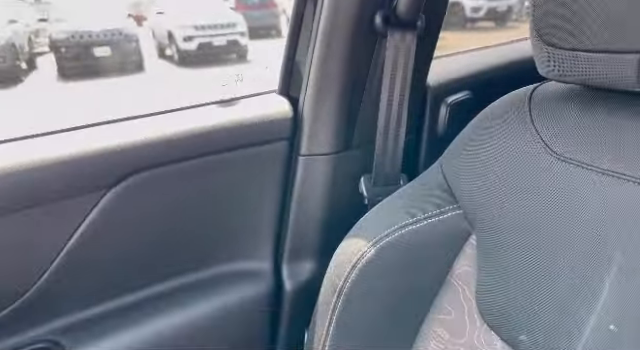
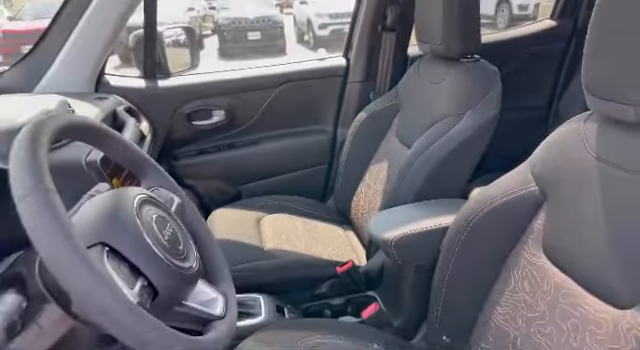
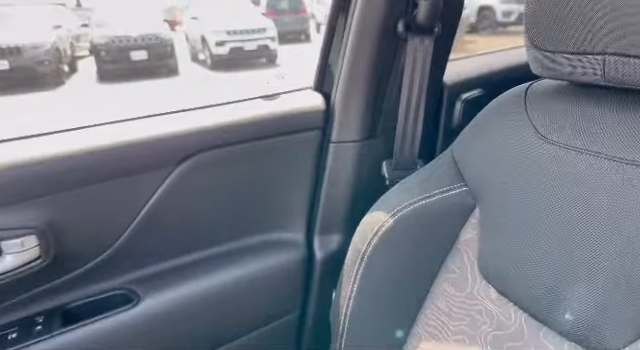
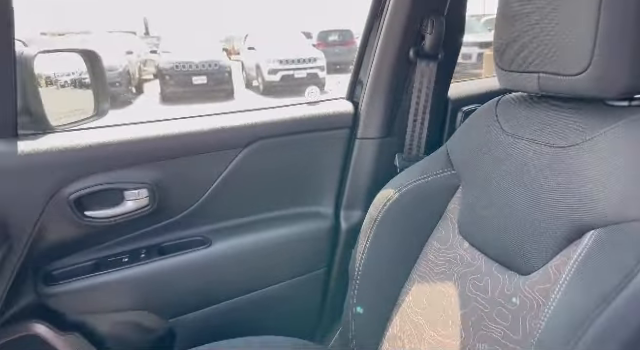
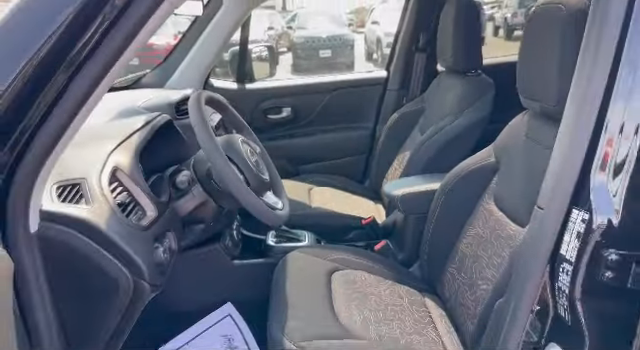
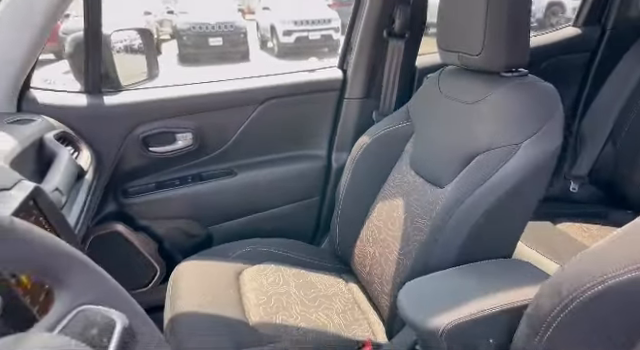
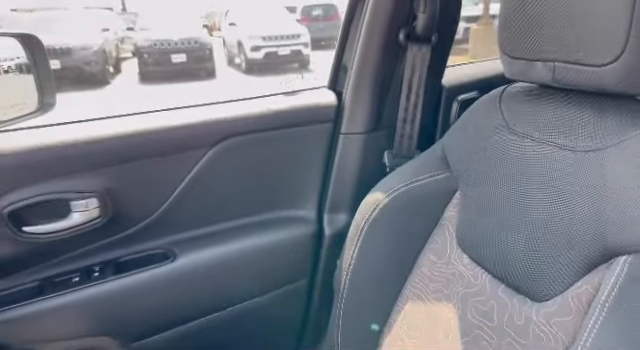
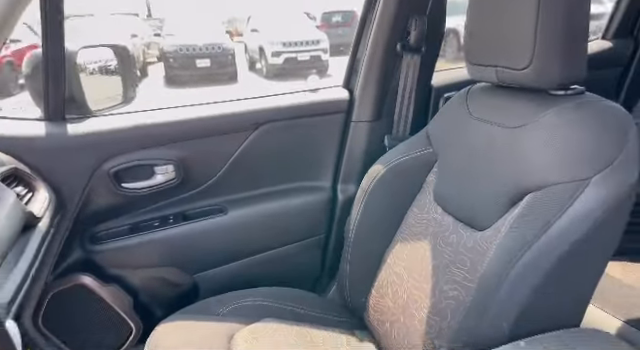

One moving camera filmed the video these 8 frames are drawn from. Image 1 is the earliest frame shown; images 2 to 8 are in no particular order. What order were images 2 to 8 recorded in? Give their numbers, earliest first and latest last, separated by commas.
3, 7, 4, 8, 6, 2, 5
